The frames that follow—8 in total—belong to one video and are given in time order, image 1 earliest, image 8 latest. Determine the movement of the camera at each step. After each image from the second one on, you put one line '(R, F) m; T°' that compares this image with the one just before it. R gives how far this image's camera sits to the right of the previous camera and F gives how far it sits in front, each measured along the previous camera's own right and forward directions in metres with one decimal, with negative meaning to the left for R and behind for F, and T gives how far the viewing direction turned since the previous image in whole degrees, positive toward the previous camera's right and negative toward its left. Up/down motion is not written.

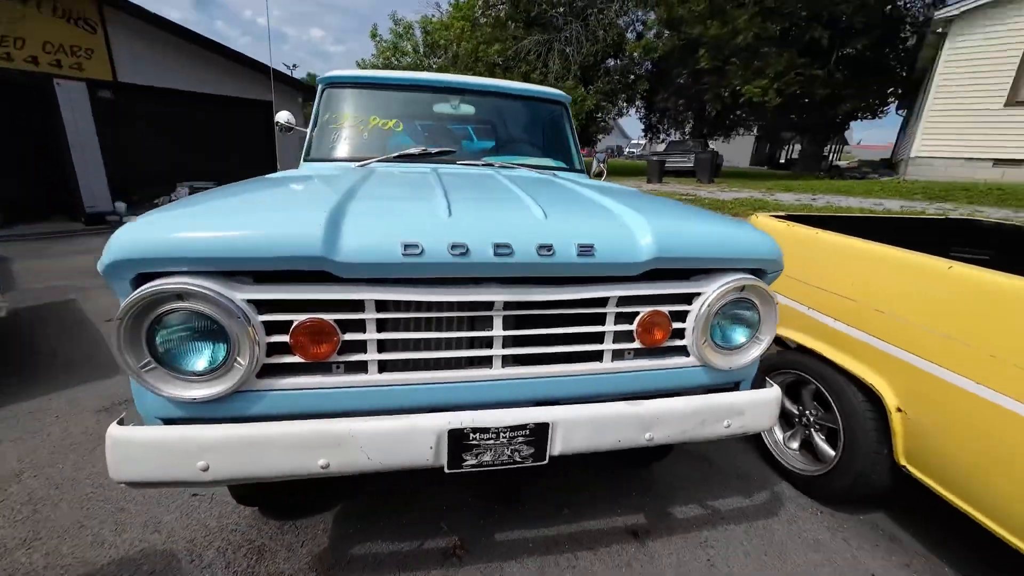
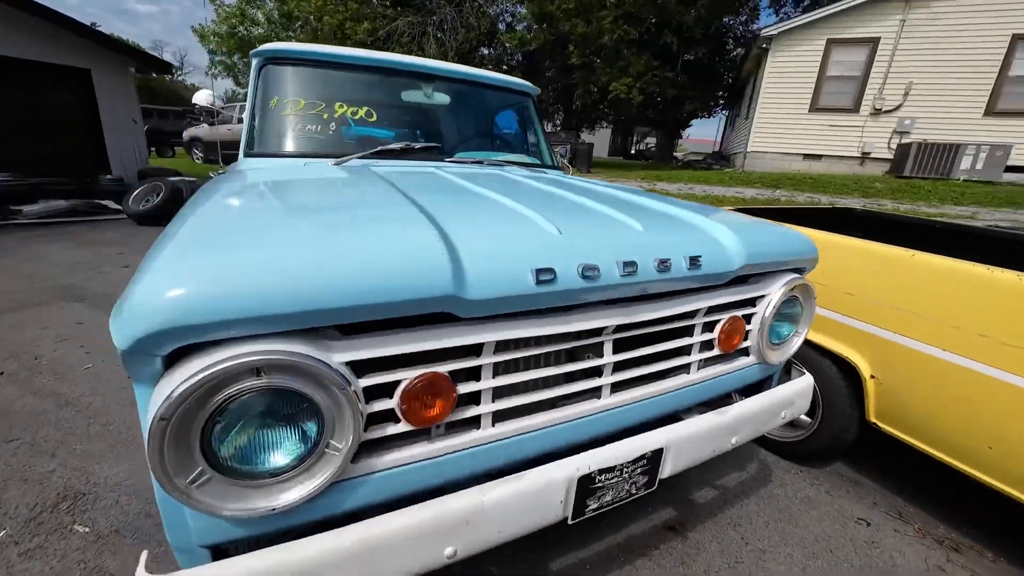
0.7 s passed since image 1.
(-0.7, +0.3) m; +16°
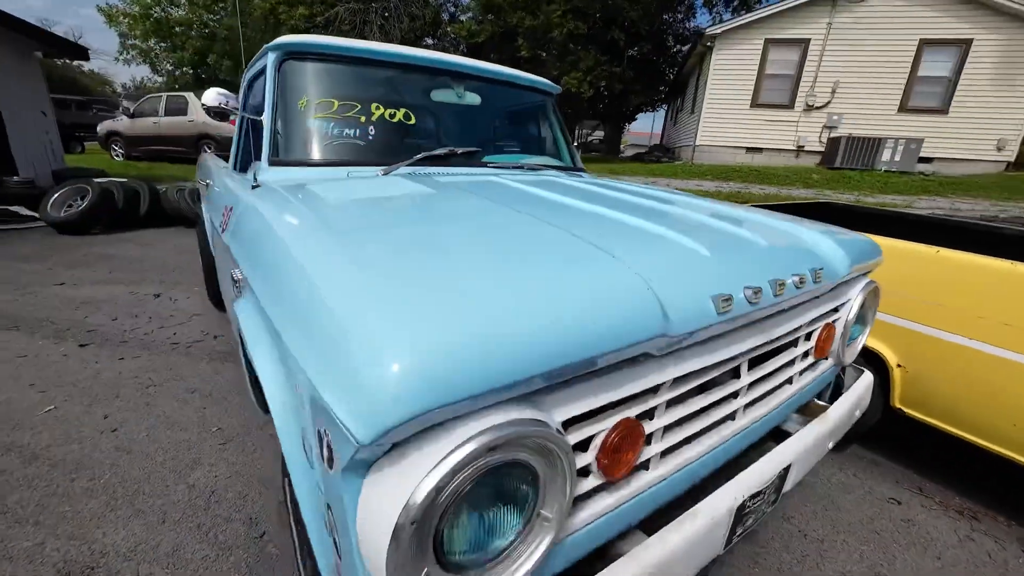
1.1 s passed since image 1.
(-0.6, +0.1) m; +7°
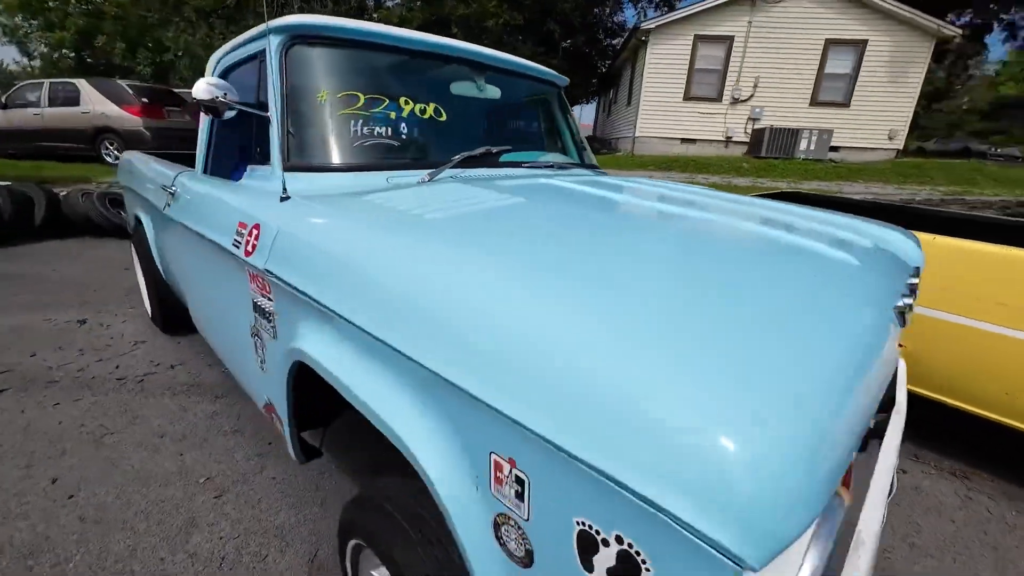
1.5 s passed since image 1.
(-0.5, +0.2) m; +8°
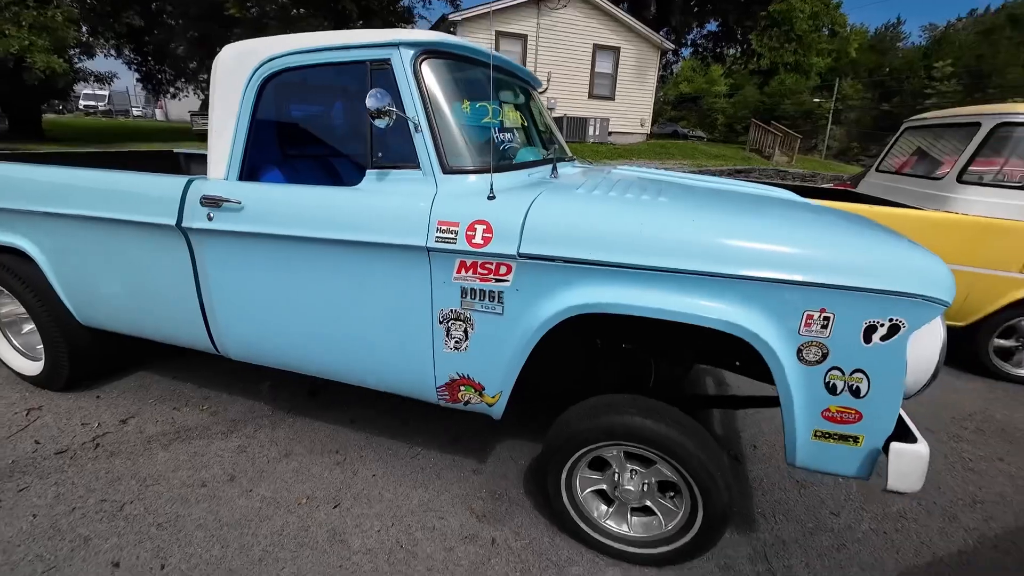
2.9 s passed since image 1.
(-1.6, -0.2) m; +25°
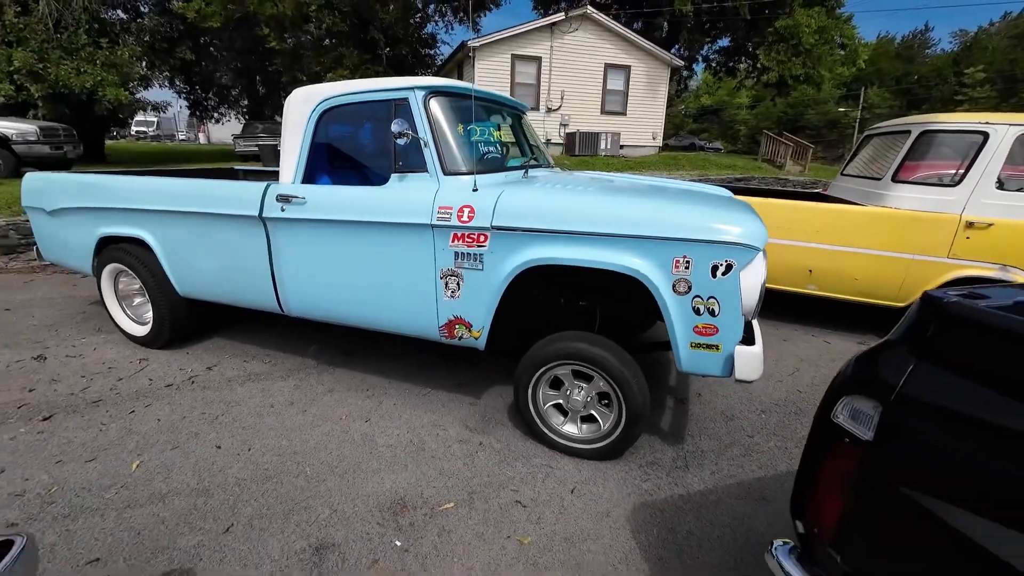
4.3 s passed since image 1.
(+0.3, -0.8) m; -3°
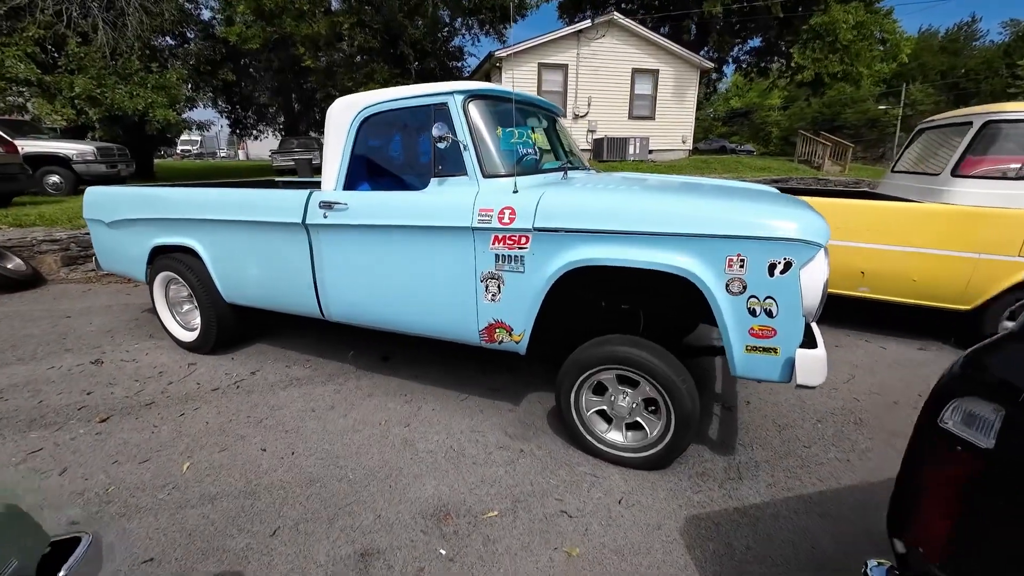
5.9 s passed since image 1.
(-0.1, 0.0) m; -3°
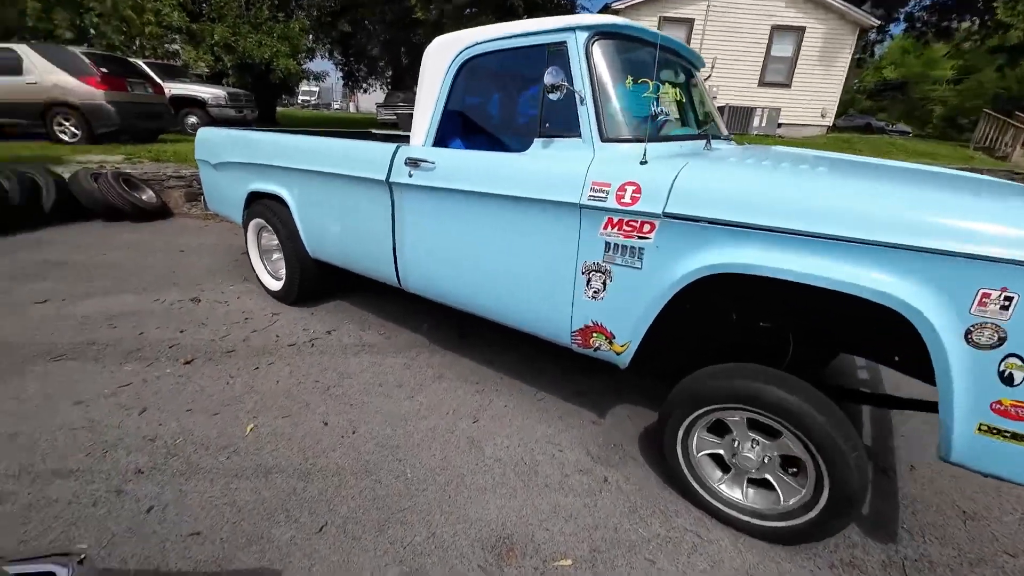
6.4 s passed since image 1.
(-0.1, +0.5) m; -10°
